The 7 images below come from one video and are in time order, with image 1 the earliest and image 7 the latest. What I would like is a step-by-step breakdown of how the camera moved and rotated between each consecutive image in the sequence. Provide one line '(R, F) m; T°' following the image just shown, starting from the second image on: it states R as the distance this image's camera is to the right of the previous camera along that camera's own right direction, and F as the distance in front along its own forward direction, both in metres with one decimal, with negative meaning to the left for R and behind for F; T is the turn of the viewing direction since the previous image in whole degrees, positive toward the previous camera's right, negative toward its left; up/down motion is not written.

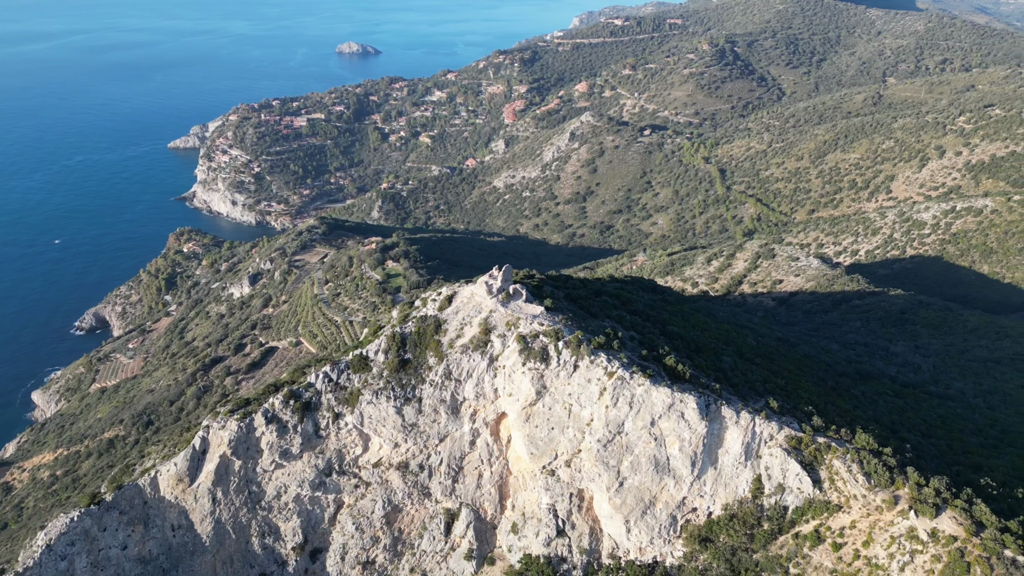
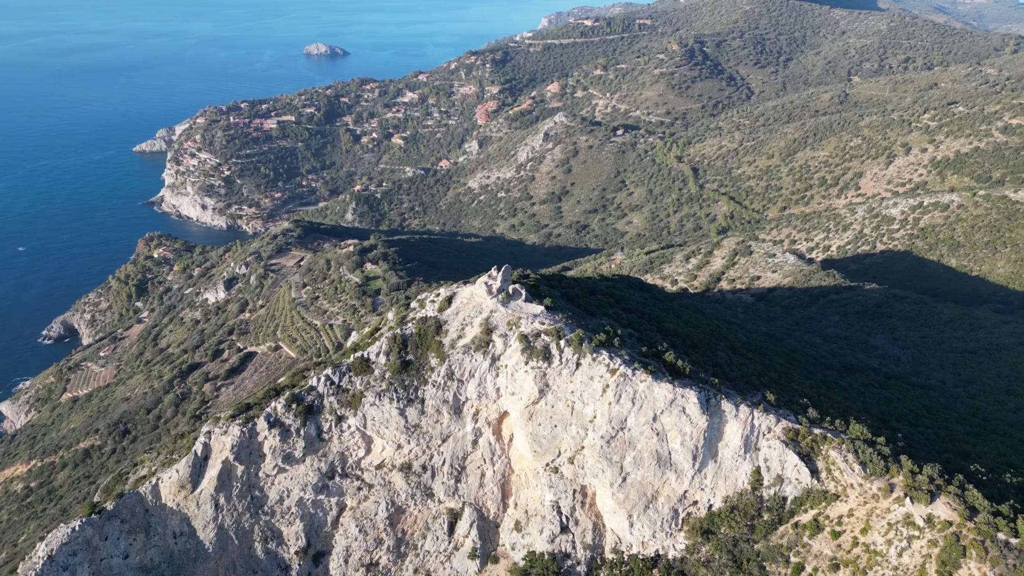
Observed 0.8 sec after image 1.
(-0.8, -0.2) m; +2°
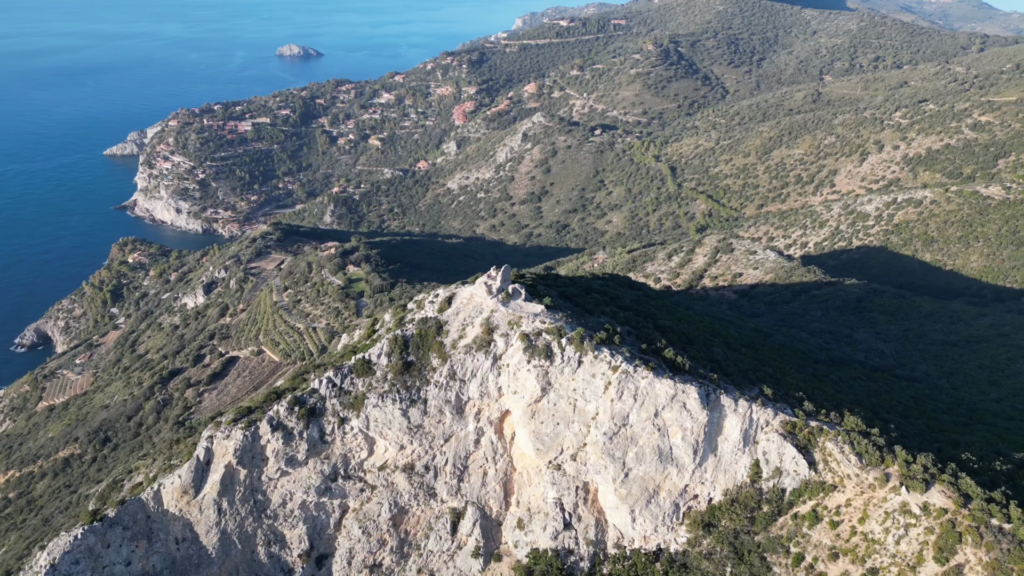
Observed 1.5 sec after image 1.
(-0.7, -0.2) m; +1°
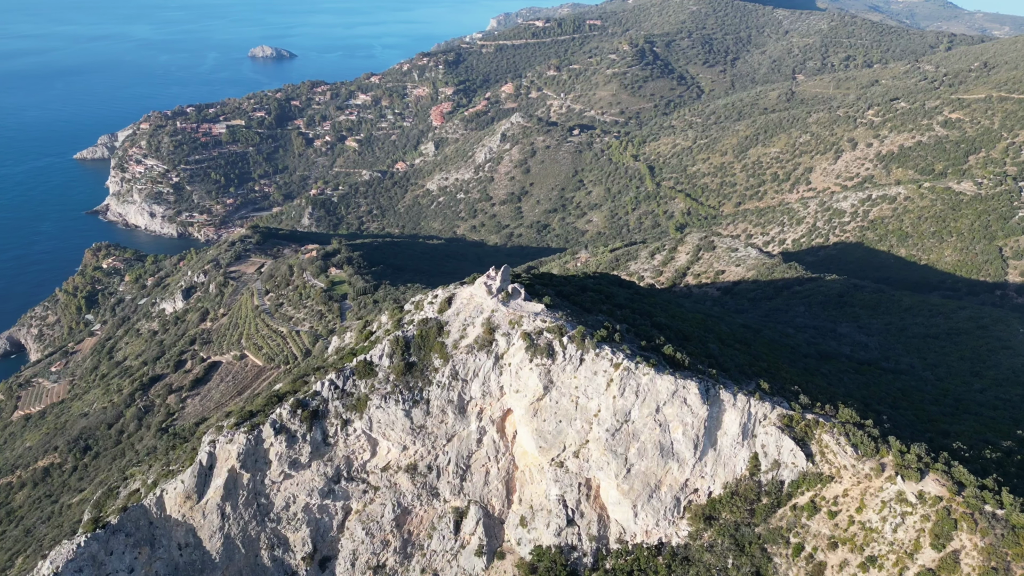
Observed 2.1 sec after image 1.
(-0.7, -0.2) m; +1°
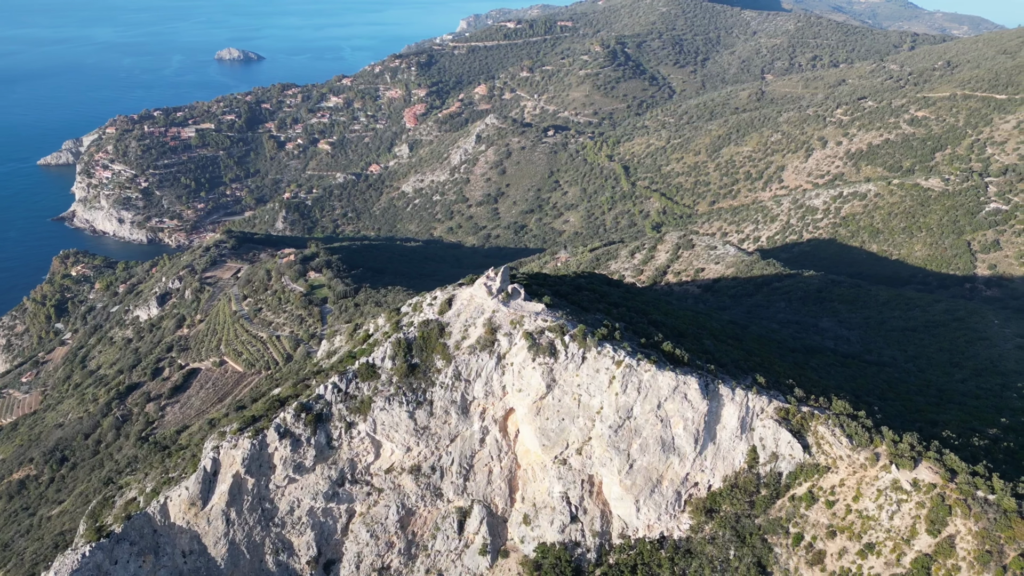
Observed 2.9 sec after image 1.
(-0.8, -0.3) m; +1°
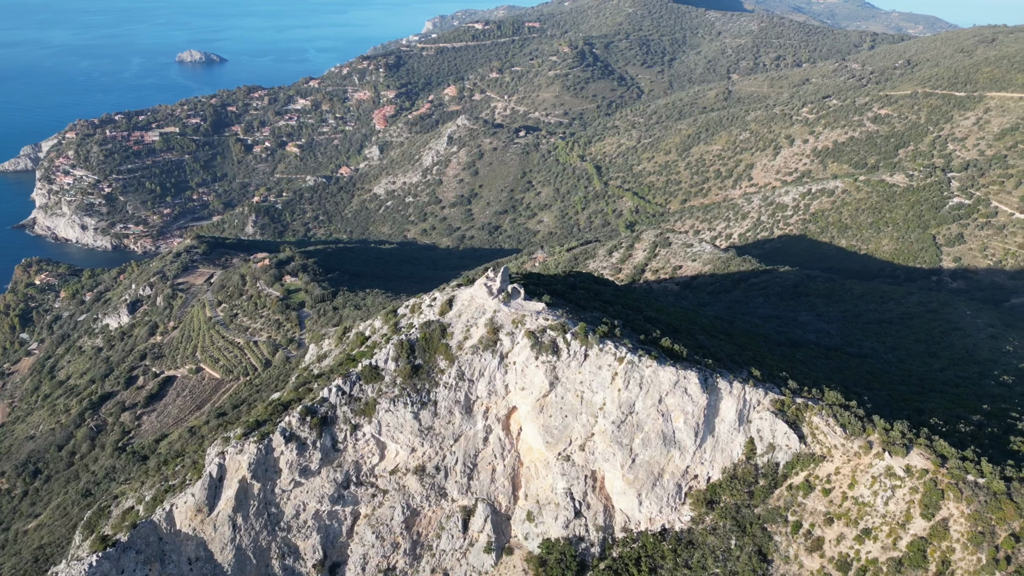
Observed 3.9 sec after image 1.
(-1.0, -0.4) m; +2°
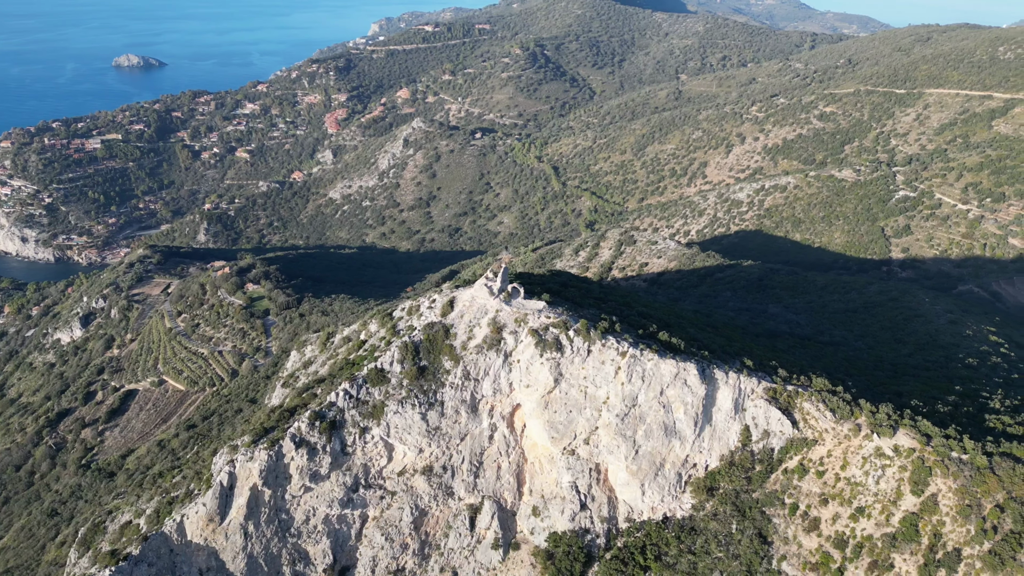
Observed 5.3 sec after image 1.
(-1.6, -0.6) m; +3°
